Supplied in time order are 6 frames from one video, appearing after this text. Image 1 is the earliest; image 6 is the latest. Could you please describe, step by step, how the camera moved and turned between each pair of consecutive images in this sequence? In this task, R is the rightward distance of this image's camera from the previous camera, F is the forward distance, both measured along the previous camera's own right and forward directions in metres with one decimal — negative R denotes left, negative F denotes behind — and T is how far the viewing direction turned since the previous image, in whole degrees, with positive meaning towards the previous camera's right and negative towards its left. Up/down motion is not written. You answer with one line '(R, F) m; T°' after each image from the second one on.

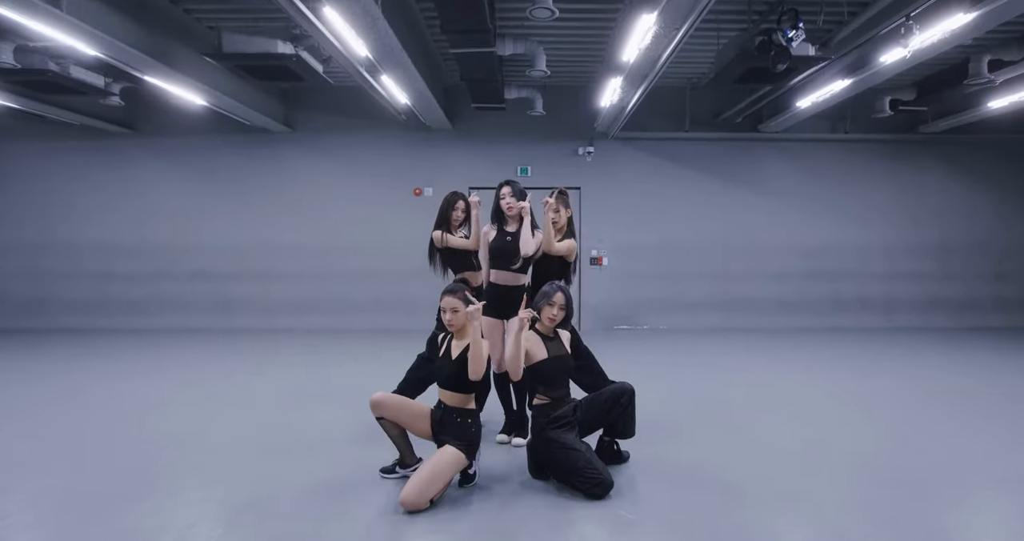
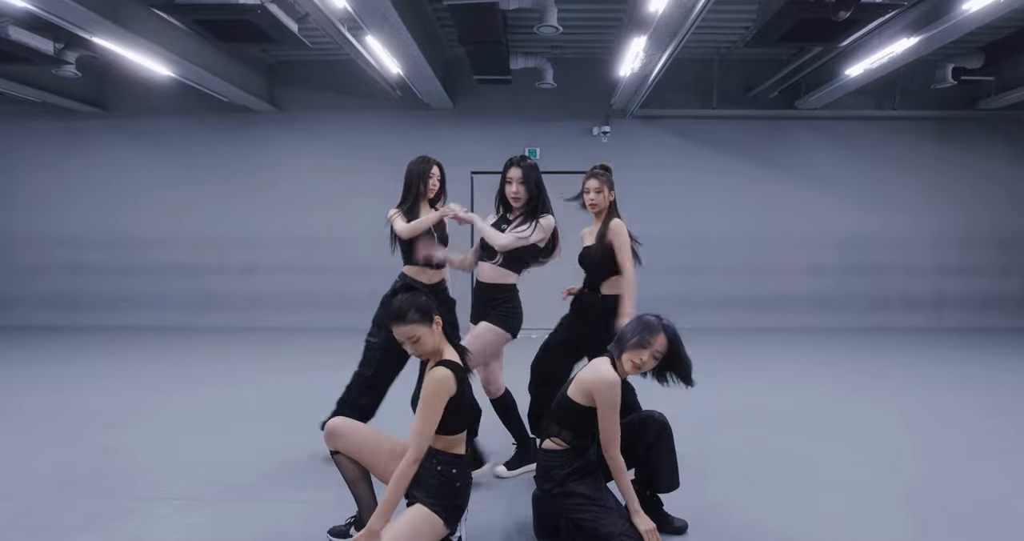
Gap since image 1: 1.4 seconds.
(0.0, +0.7) m; -1°
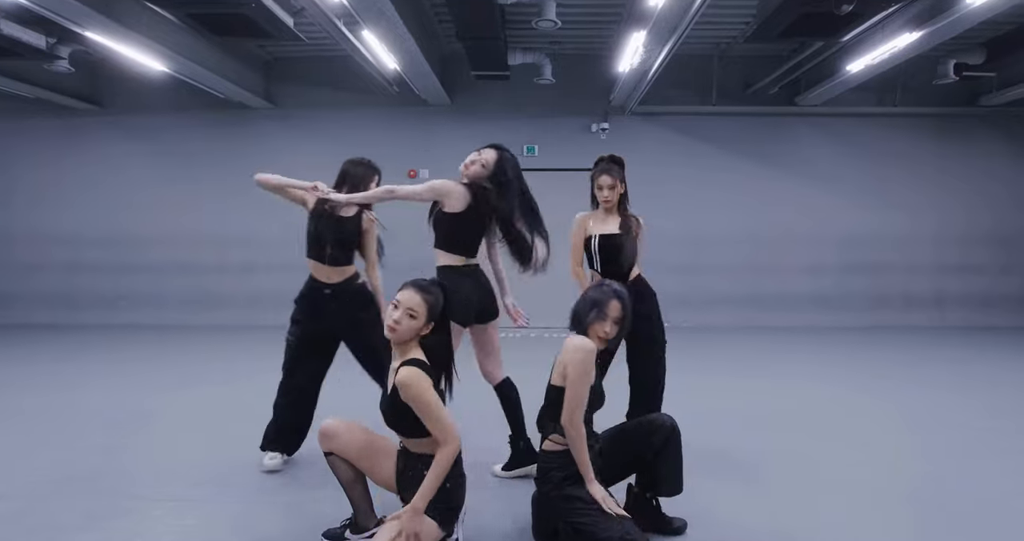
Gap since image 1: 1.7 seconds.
(0.0, 0.0) m; 0°
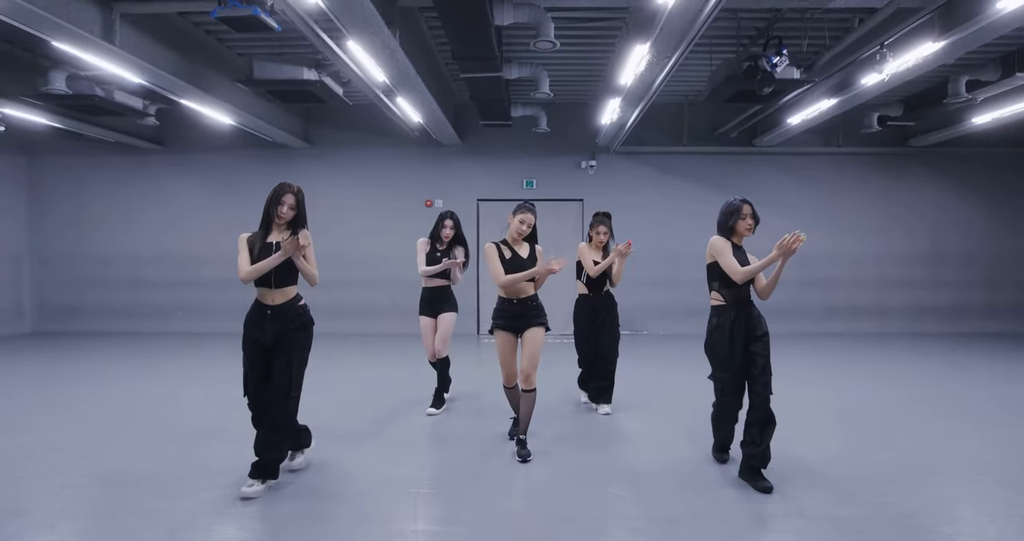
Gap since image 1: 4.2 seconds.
(0.0, -1.1) m; 0°
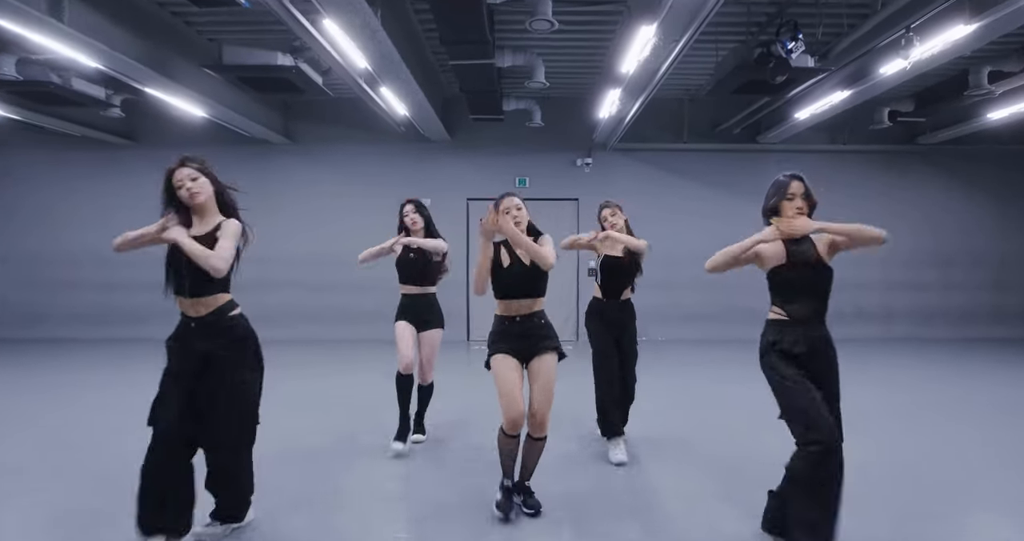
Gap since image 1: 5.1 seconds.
(0.0, +0.4) m; +1°
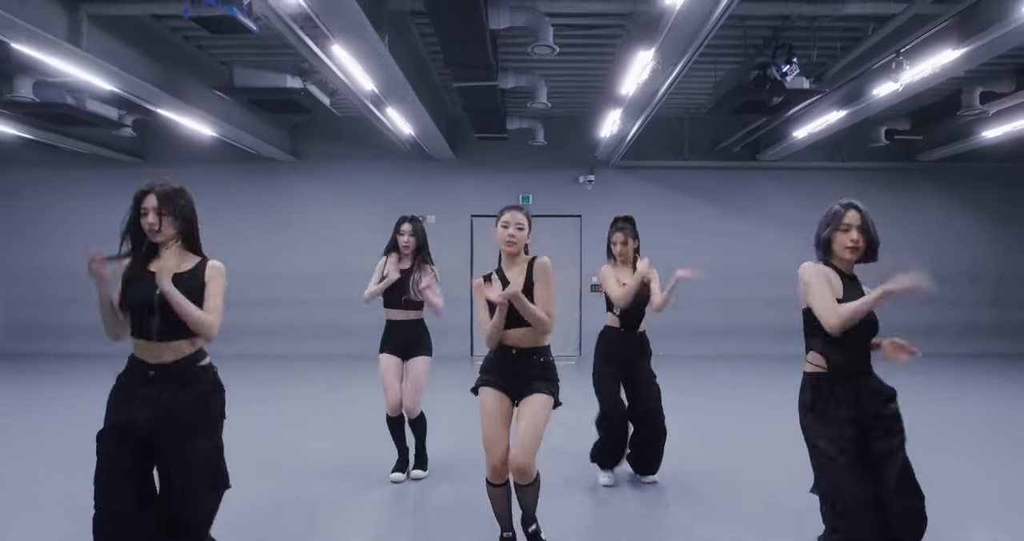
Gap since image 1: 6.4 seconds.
(0.0, -0.1) m; 0°
